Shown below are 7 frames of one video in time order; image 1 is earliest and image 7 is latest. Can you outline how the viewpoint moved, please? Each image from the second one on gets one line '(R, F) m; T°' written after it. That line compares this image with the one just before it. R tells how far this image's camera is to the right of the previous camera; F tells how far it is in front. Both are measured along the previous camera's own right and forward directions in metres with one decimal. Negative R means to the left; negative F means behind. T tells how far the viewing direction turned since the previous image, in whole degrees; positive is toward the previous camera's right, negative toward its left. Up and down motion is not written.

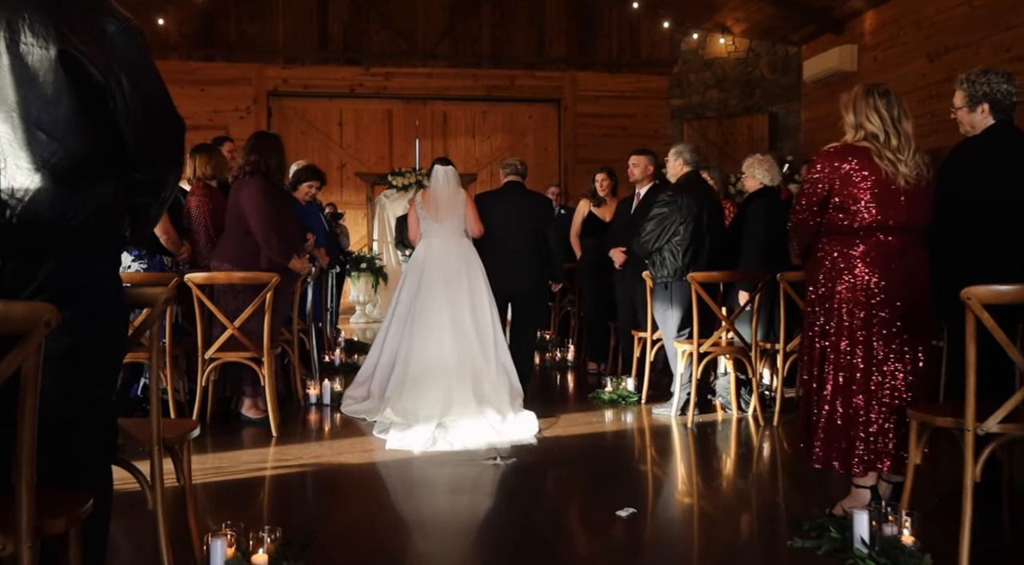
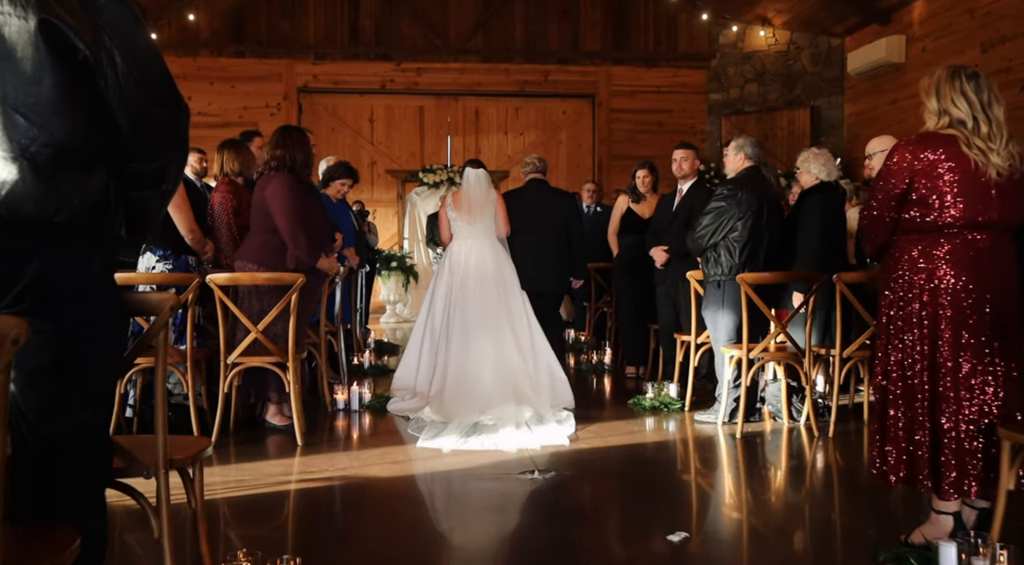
(0.0, +0.3) m; -2°
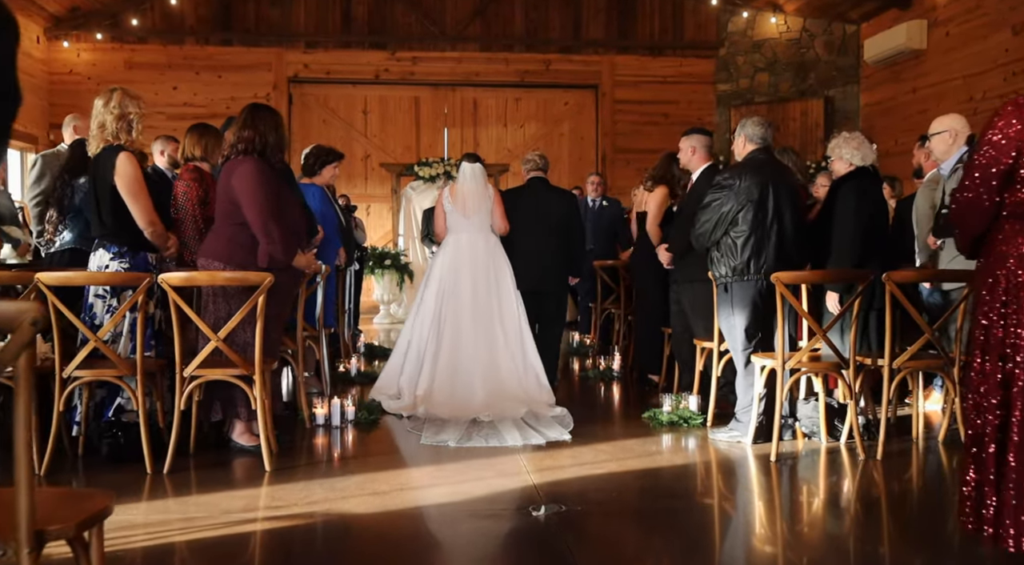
(0.0, +0.6) m; 0°
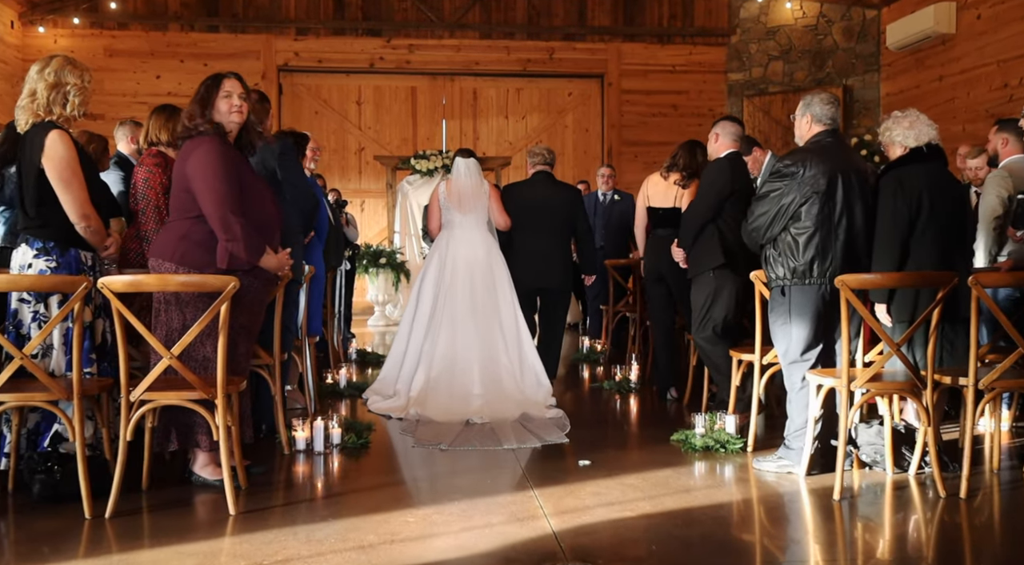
(-0.1, +0.6) m; 0°
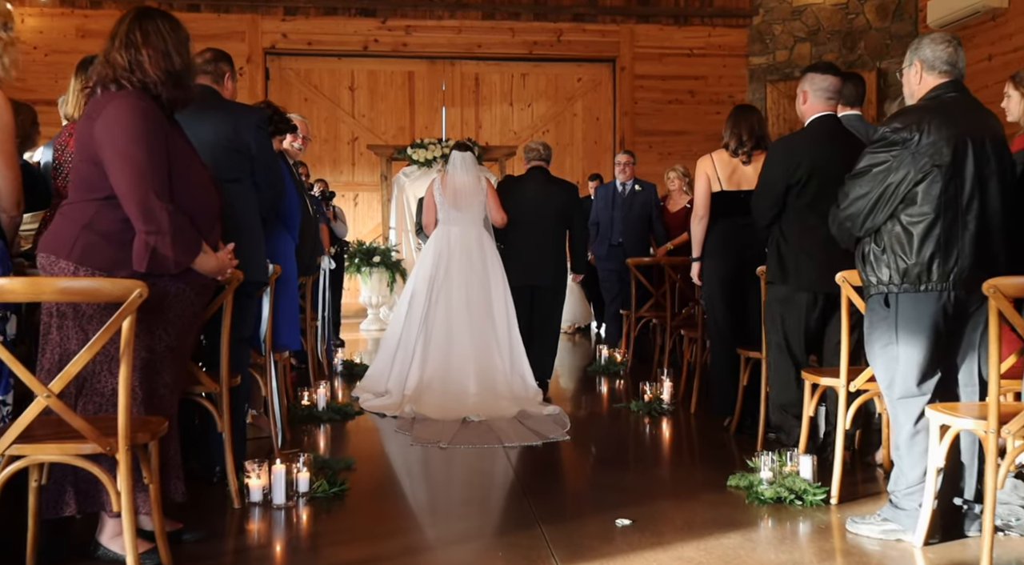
(-0.1, +0.9) m; 0°
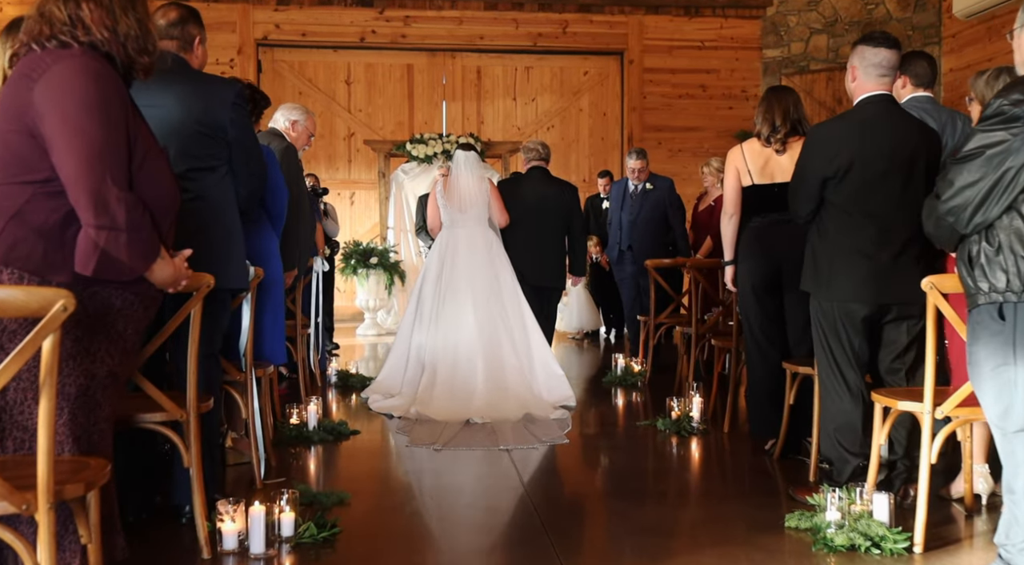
(-0.1, +0.5) m; 0°
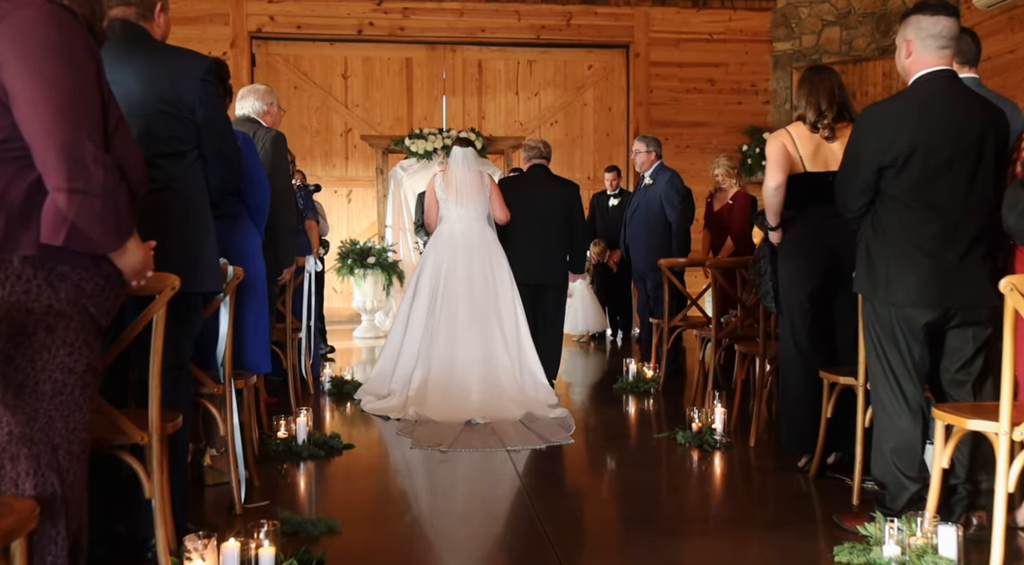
(0.0, +0.4) m; 0°
